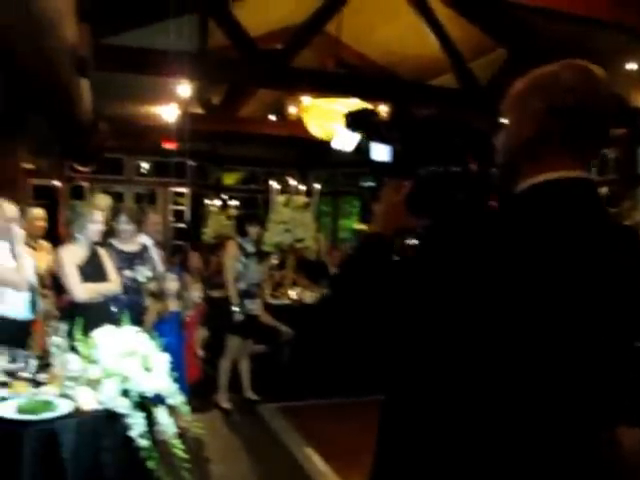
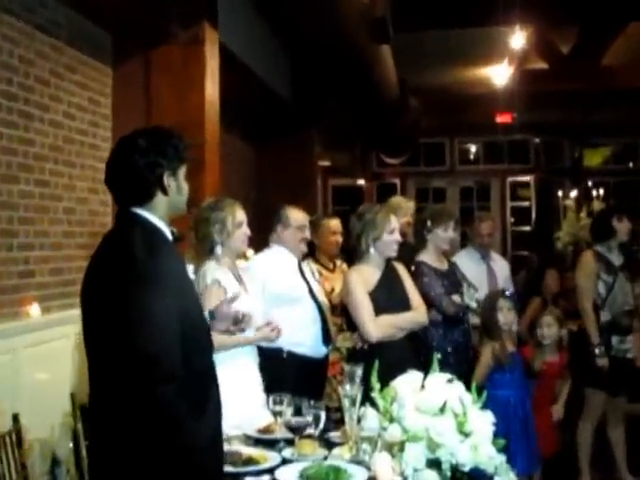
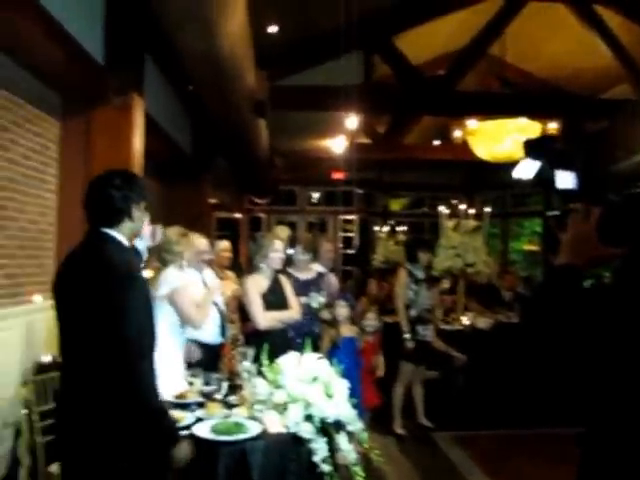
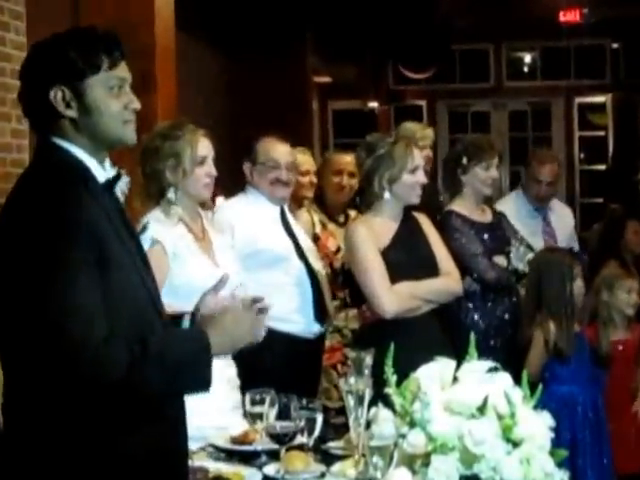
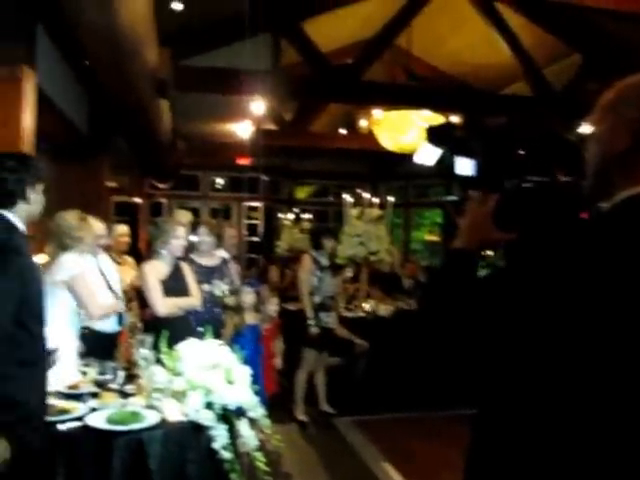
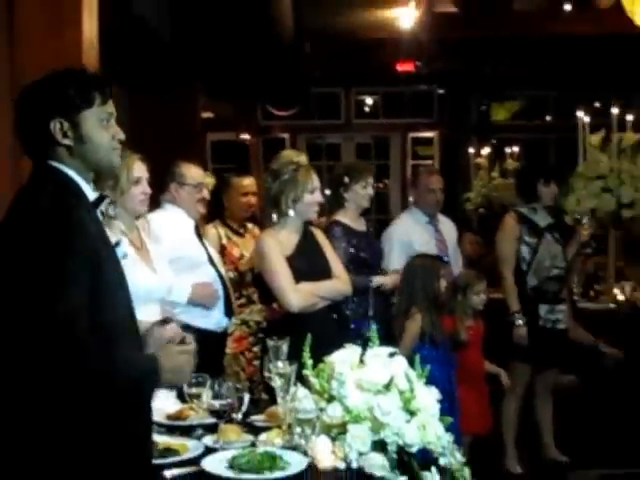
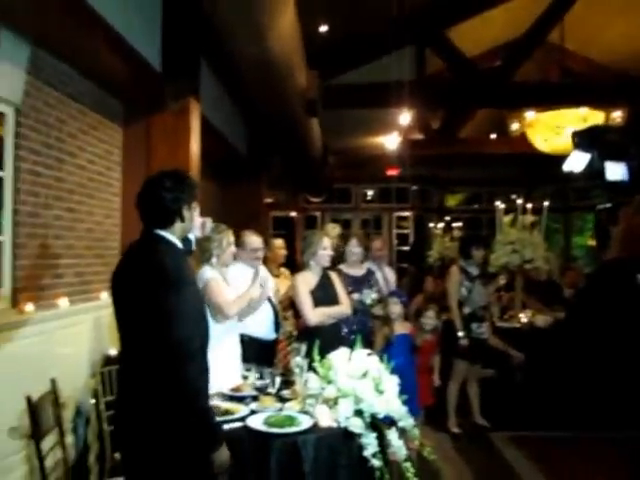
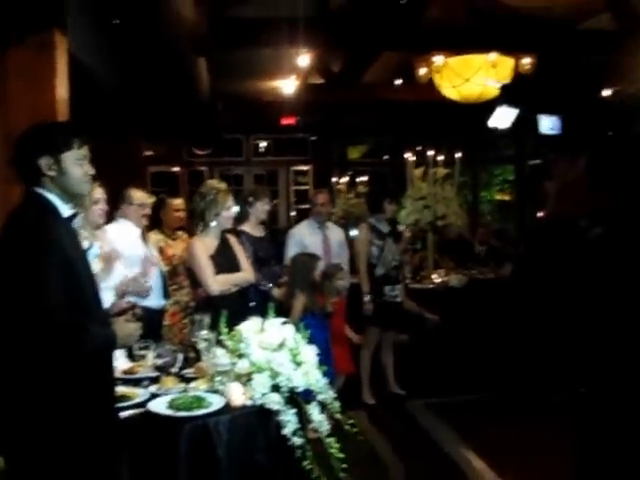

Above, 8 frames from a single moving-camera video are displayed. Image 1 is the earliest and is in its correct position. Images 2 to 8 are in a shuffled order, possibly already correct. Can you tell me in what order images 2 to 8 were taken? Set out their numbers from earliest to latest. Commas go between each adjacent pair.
5, 3, 7, 2, 4, 6, 8
